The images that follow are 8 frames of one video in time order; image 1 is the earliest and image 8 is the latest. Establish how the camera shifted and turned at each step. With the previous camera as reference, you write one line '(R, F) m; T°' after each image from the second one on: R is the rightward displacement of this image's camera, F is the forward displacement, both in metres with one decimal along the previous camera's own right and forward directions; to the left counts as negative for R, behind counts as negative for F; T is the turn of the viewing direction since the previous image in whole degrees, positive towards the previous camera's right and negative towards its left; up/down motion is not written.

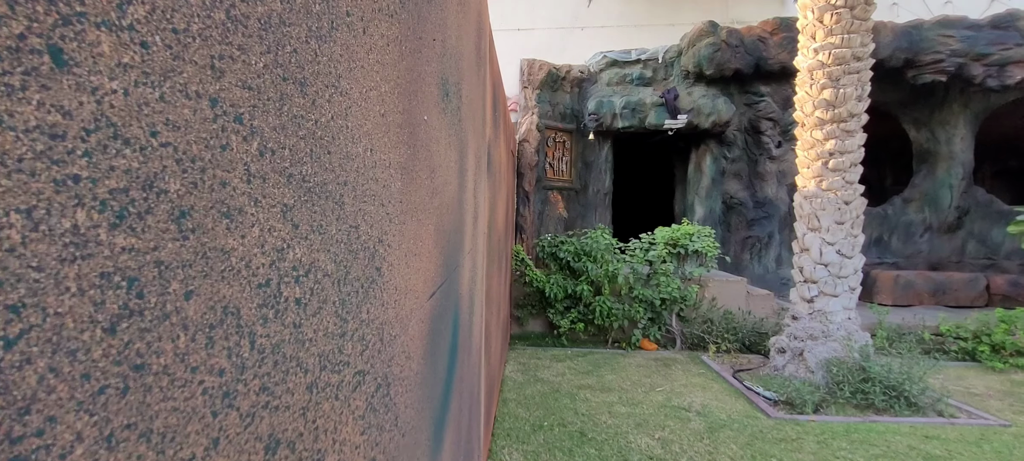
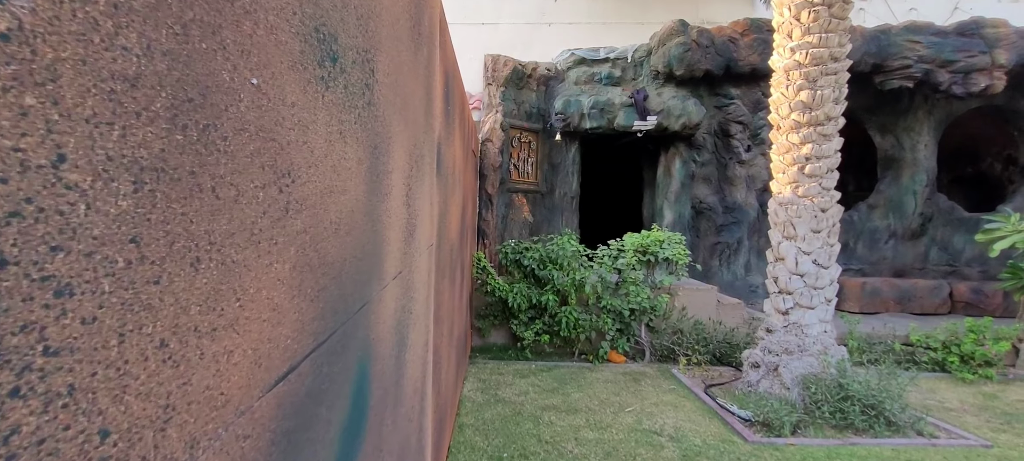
(+0.1, +0.4) m; +3°
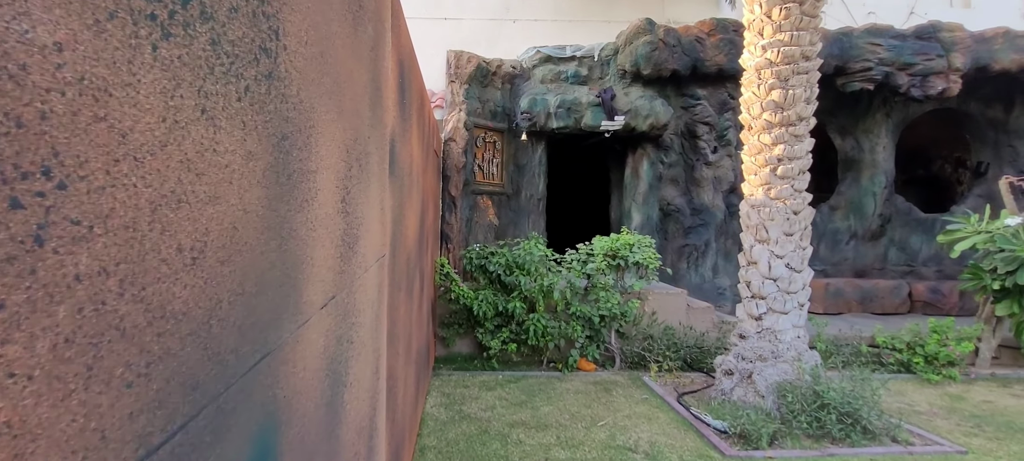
(0.0, +0.3) m; +4°
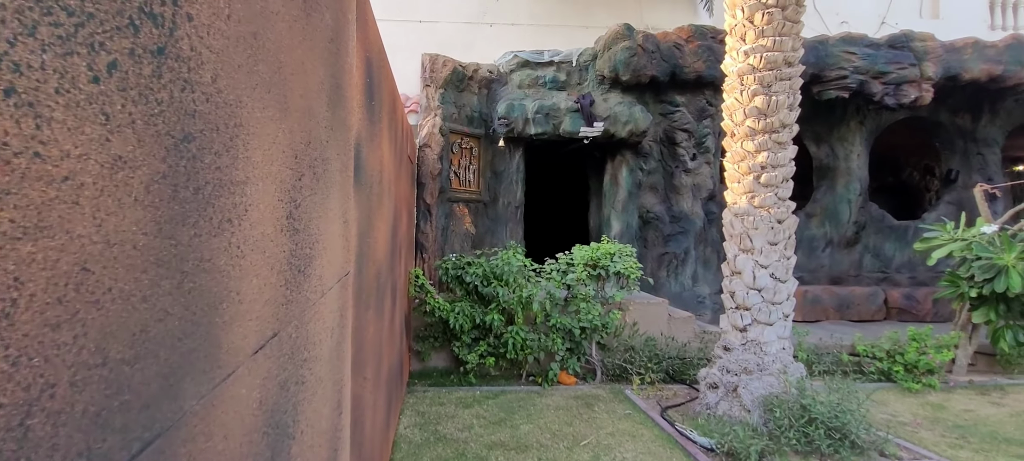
(0.0, +0.2) m; +3°
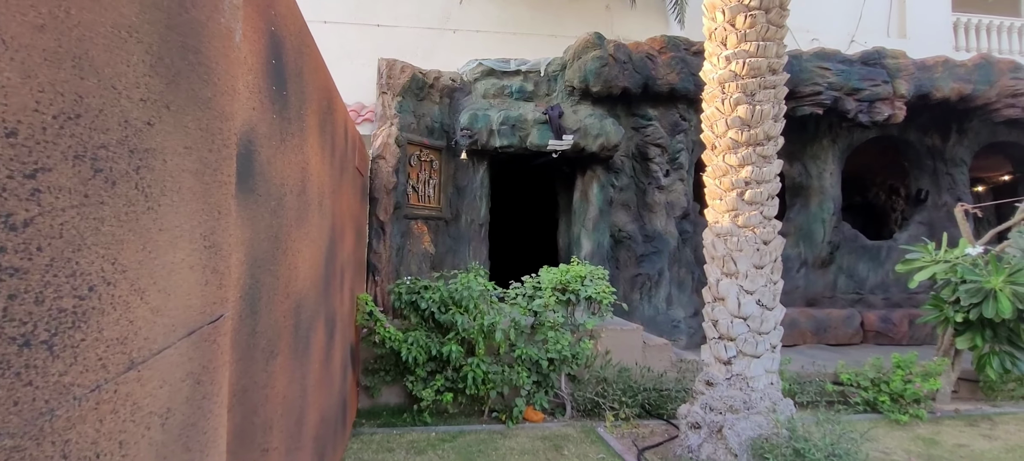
(+0.1, +0.5) m; +3°
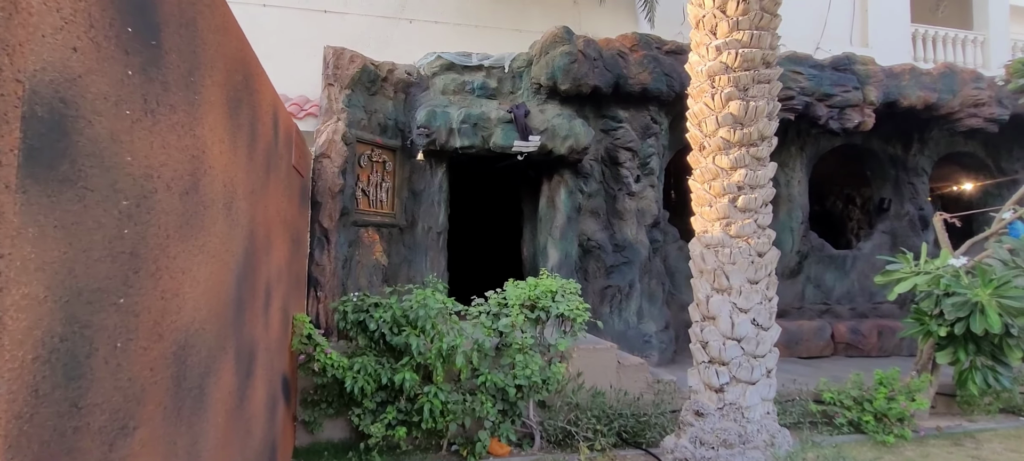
(0.0, +0.5) m; +5°
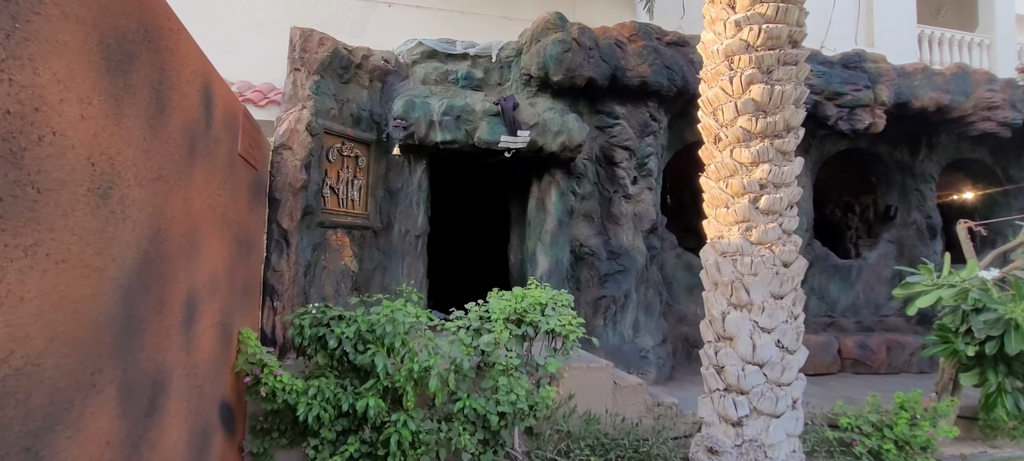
(0.0, +0.5) m; +1°
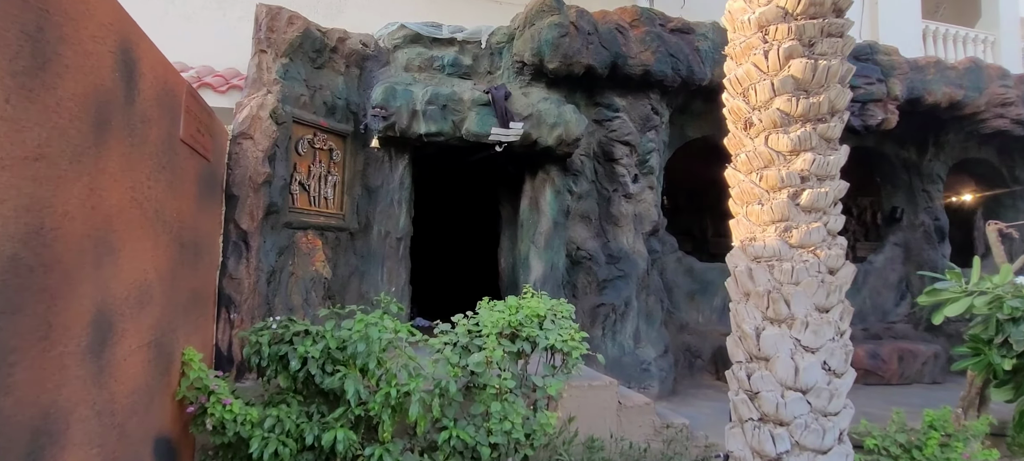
(0.0, +0.5) m; +1°
